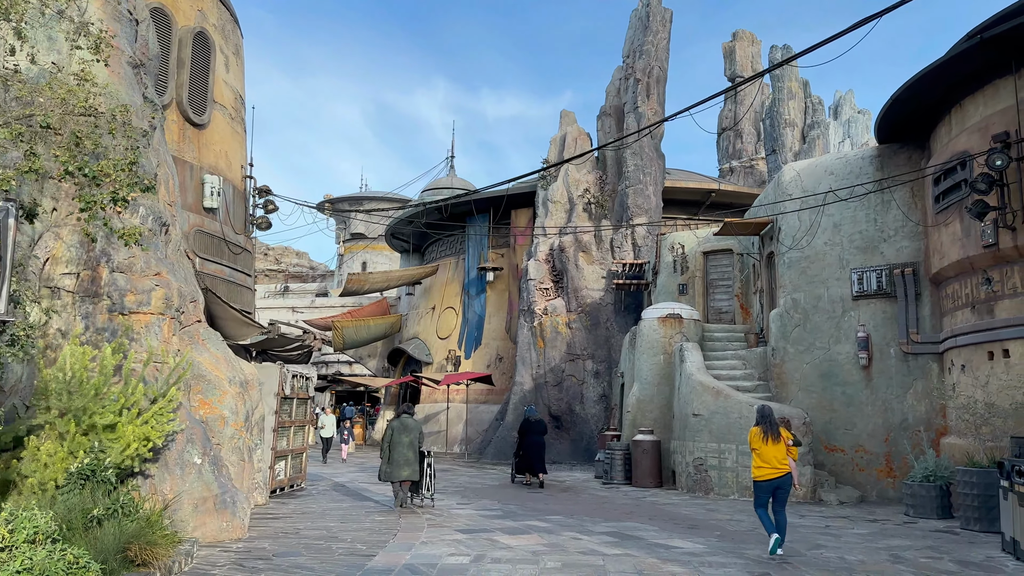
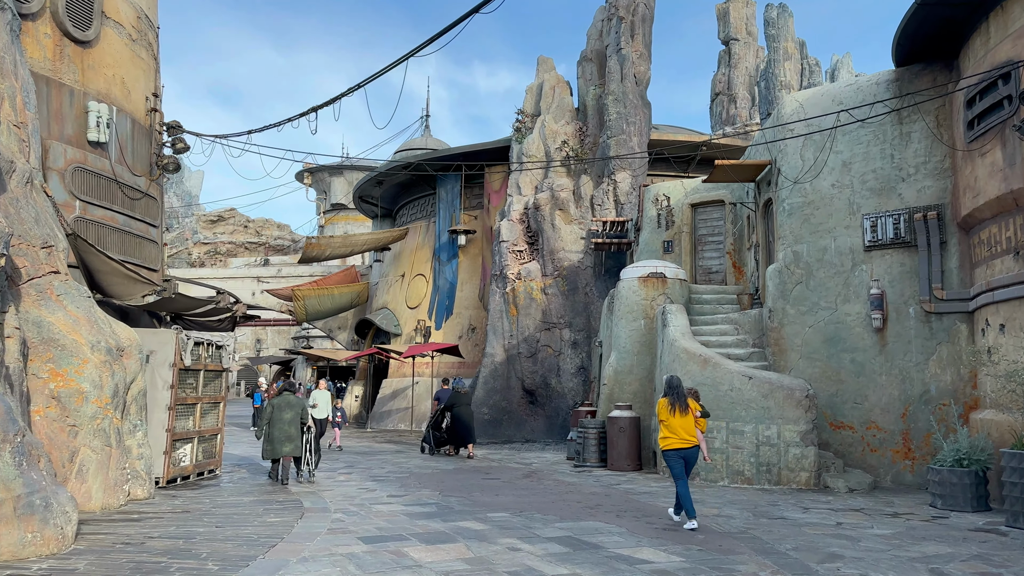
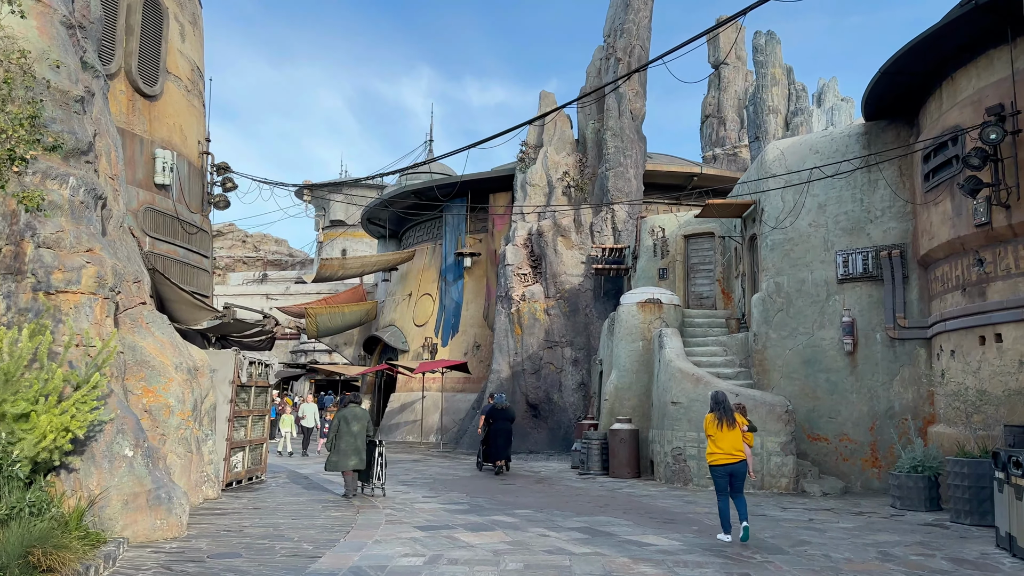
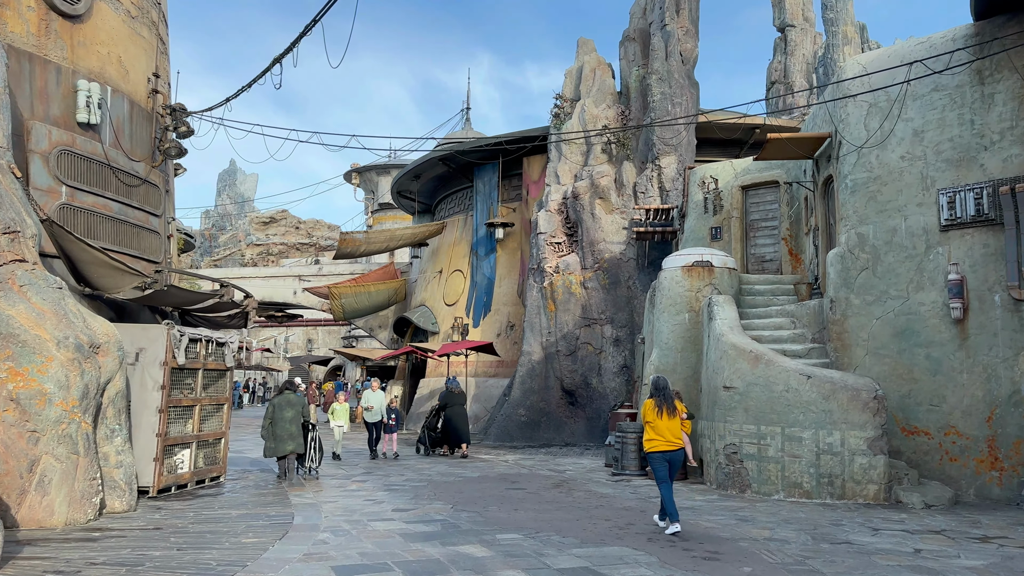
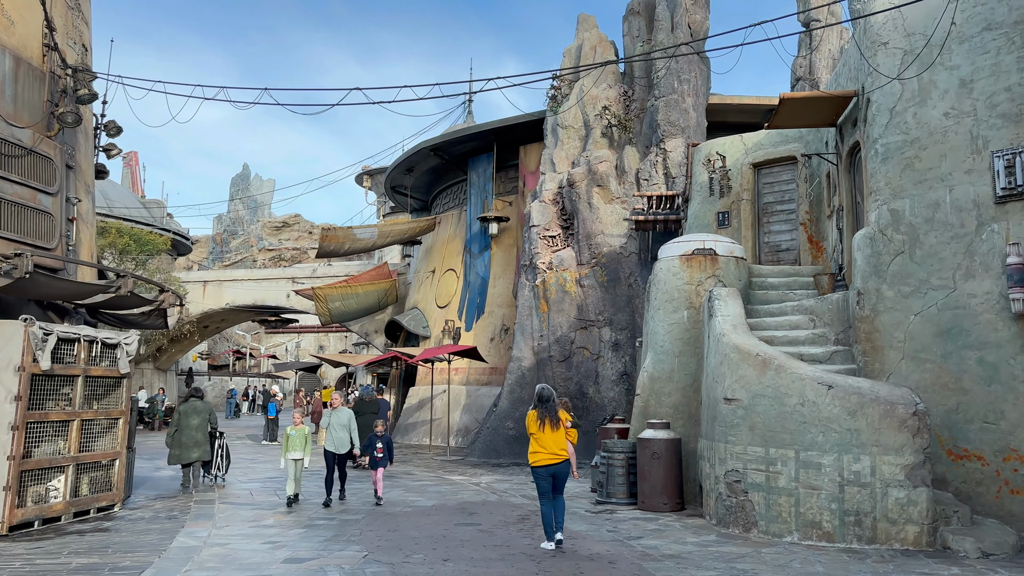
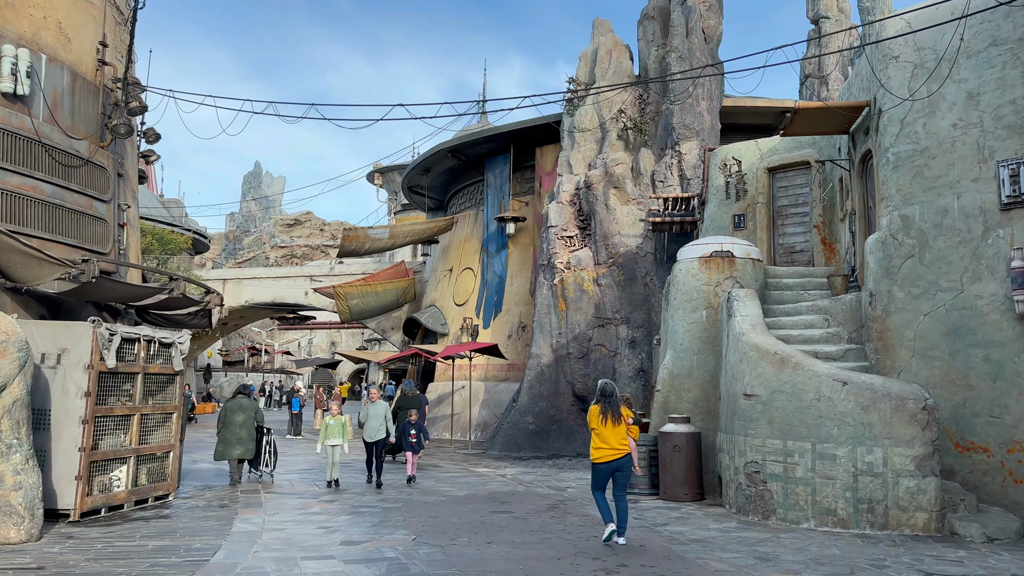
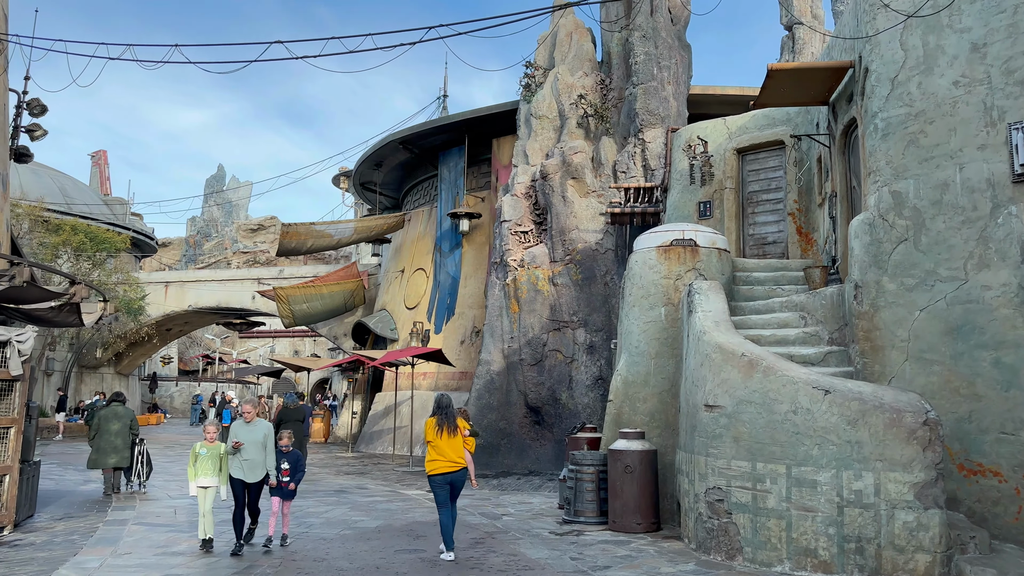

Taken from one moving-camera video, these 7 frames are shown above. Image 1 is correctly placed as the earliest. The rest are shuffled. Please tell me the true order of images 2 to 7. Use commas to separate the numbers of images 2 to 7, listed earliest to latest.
3, 2, 4, 6, 5, 7
